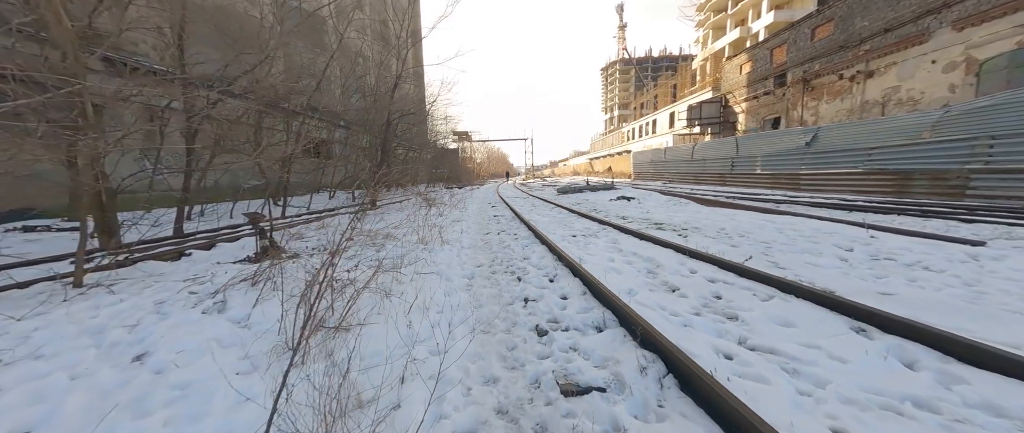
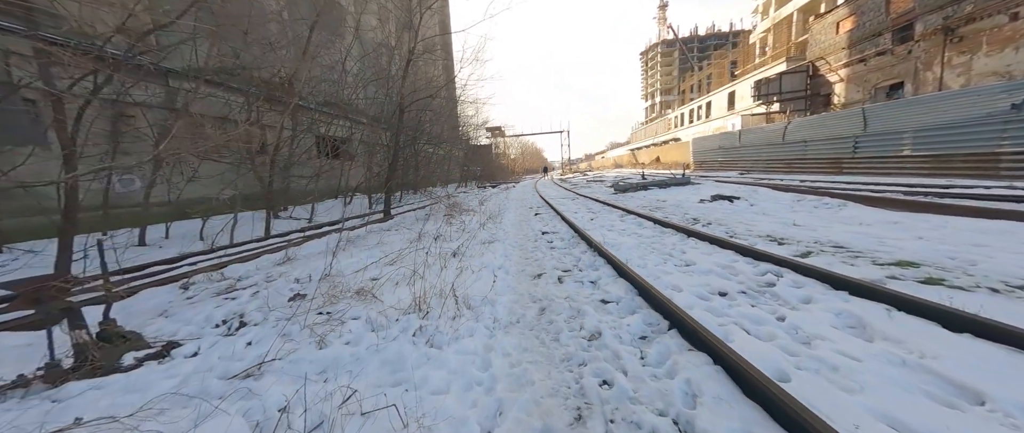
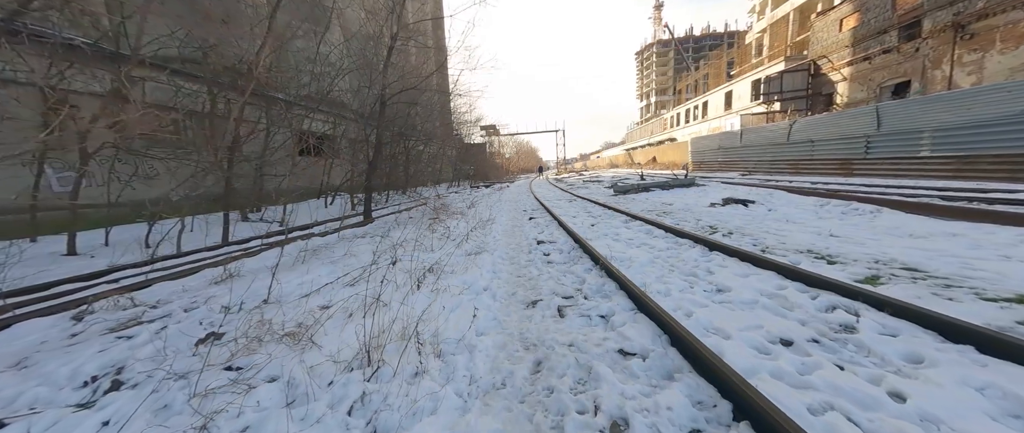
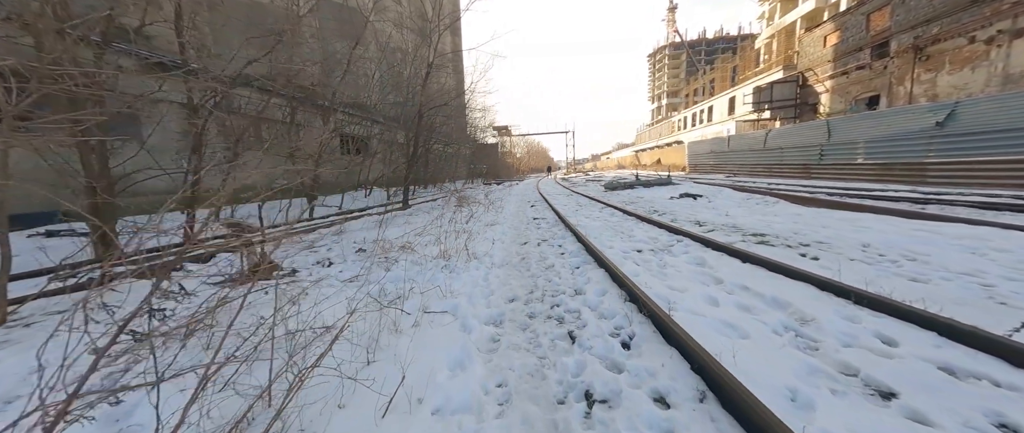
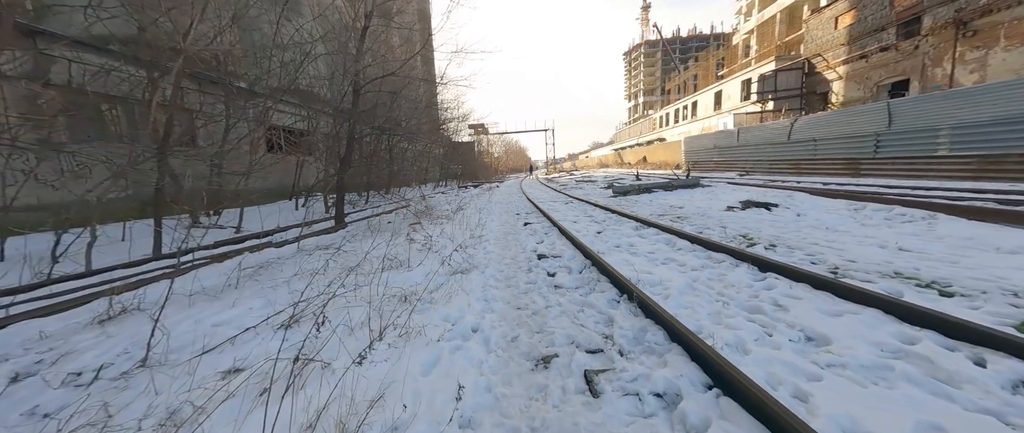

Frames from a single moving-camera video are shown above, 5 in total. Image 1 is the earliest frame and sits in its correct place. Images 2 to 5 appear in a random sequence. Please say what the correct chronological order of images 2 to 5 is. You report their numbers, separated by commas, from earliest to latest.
4, 2, 3, 5
